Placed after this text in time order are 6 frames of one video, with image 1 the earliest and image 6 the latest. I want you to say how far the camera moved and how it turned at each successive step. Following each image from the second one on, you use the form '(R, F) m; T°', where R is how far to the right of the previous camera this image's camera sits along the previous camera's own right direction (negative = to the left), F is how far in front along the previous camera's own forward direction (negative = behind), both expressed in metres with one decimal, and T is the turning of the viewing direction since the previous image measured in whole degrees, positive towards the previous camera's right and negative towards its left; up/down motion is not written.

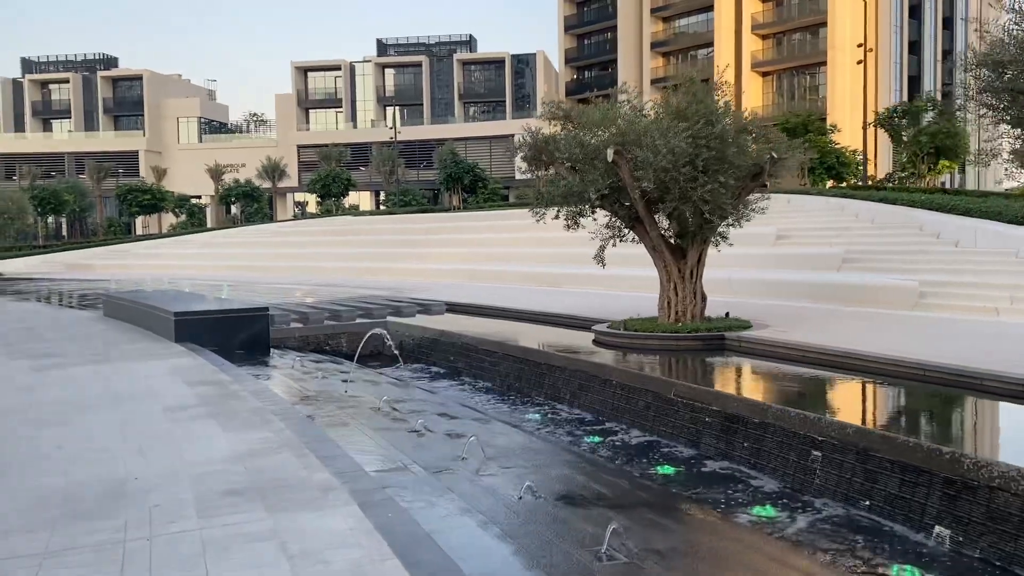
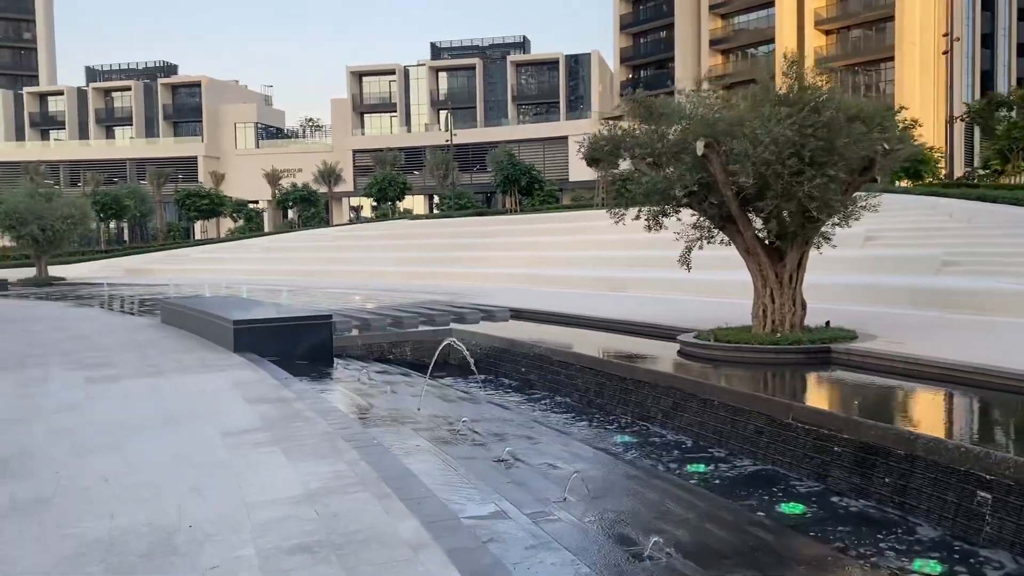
(-0.3, +0.7) m; -3°
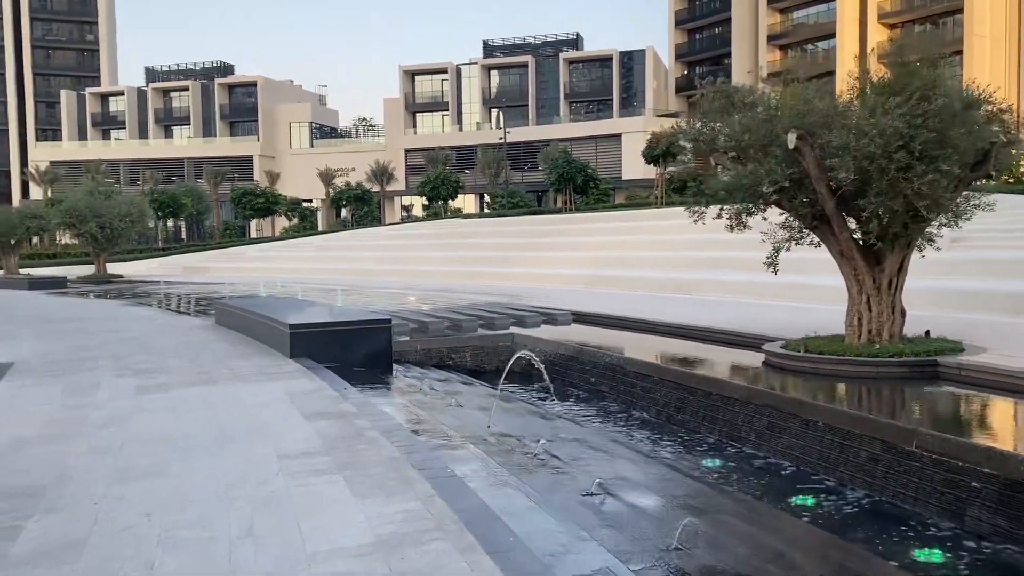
(-0.2, +0.6) m; -3°
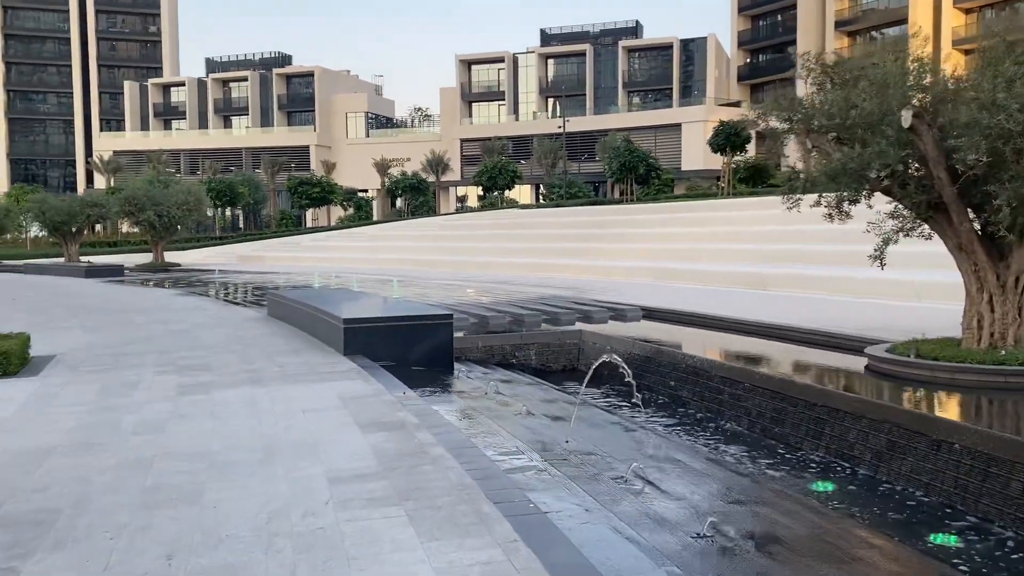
(-0.2, +0.7) m; -3°
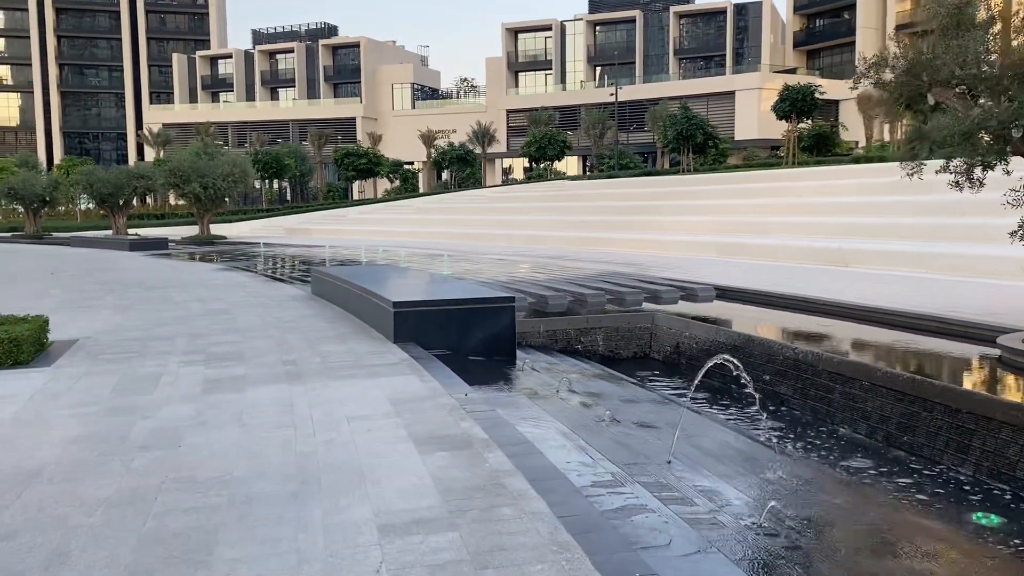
(-0.2, +0.9) m; -3°
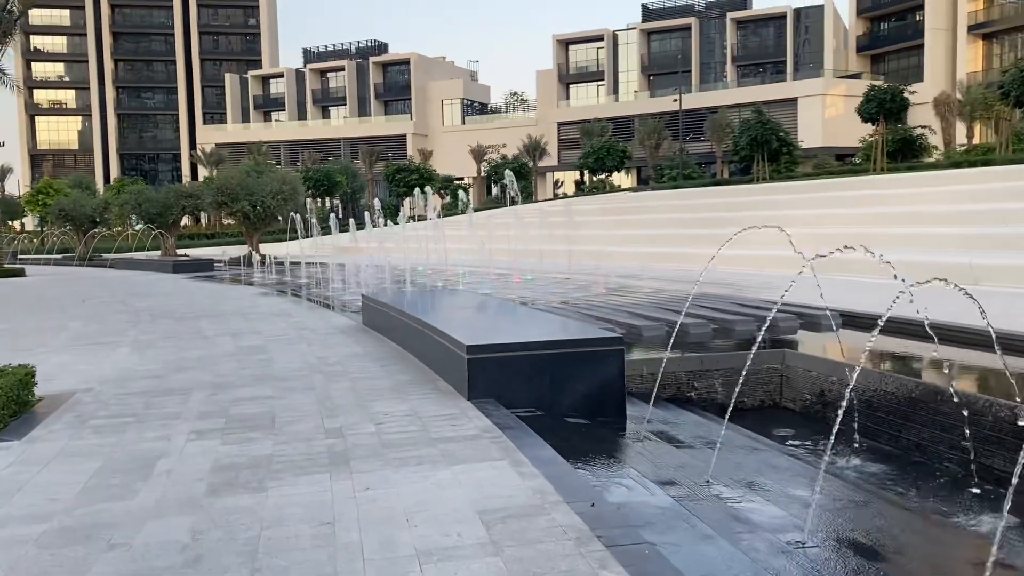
(-0.4, +1.6) m; -3°
